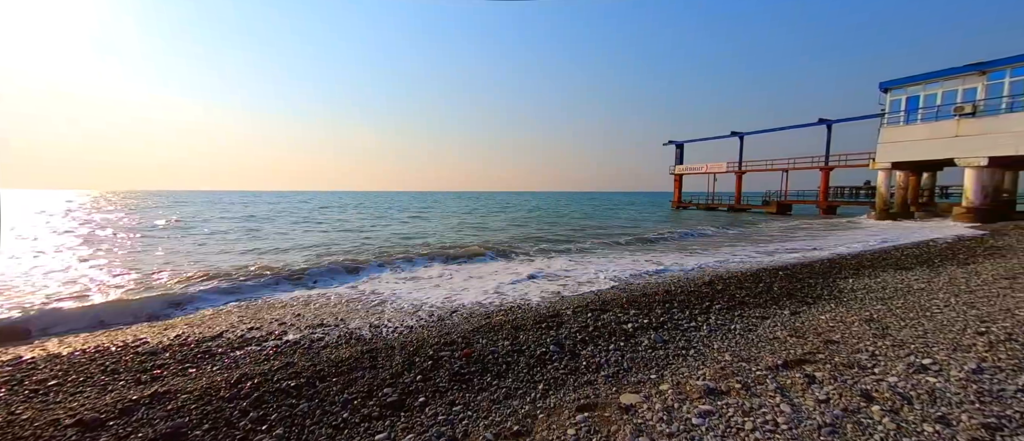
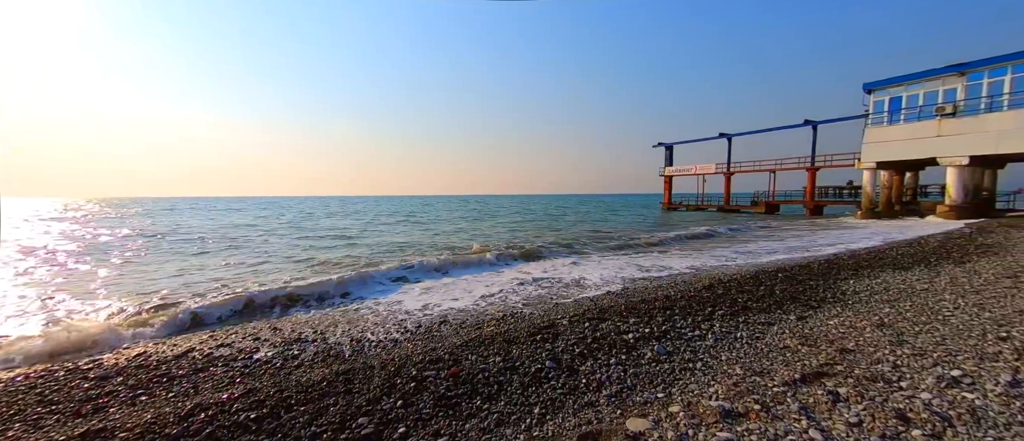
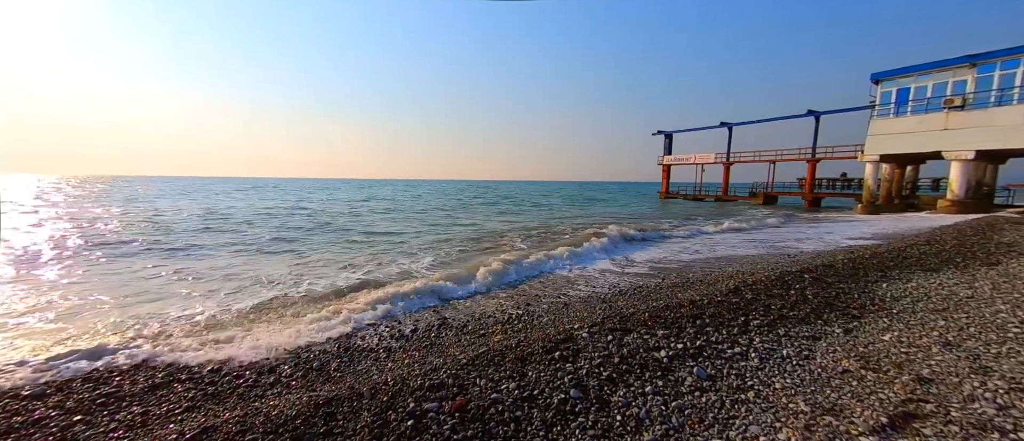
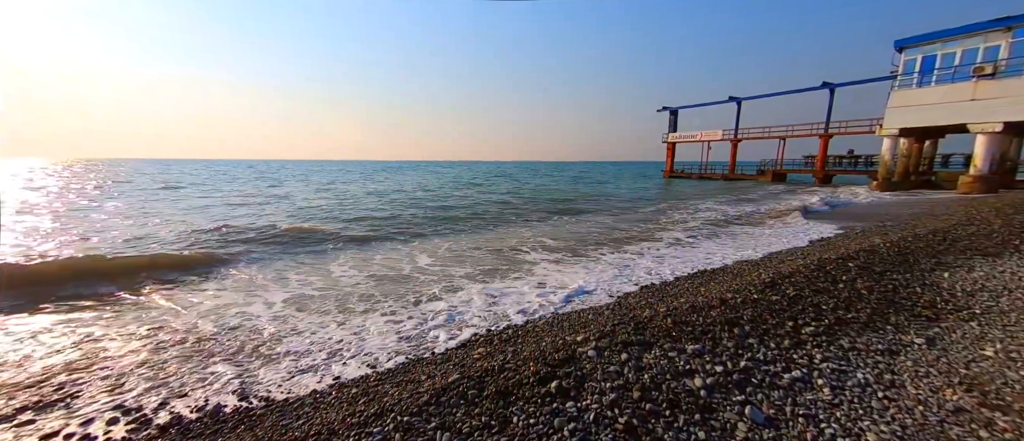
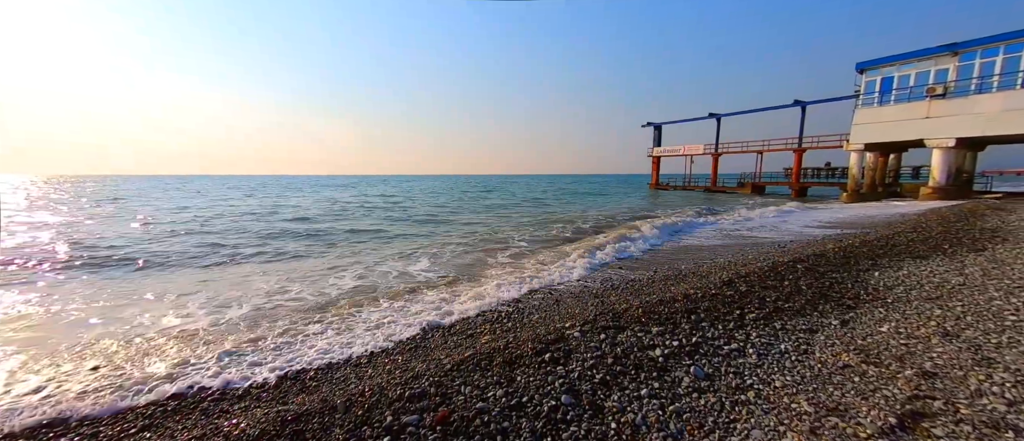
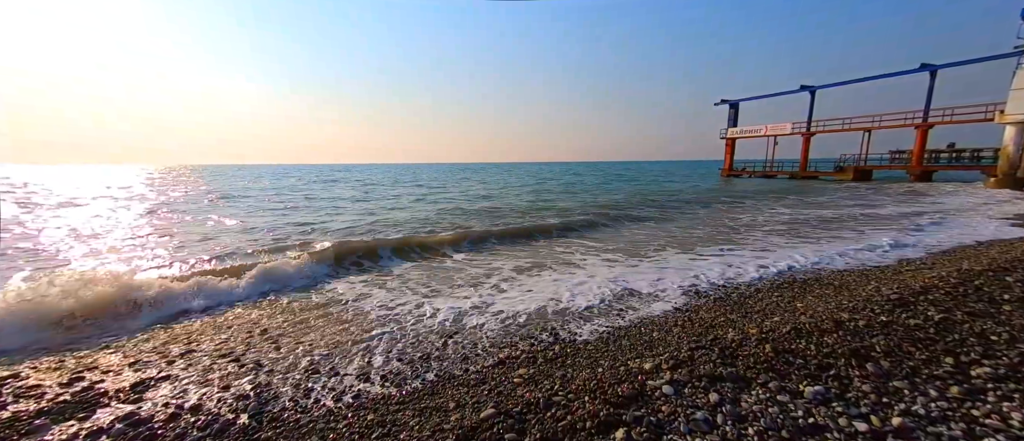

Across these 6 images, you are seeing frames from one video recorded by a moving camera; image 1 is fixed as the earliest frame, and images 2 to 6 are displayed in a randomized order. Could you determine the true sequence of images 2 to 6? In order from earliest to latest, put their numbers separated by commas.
2, 3, 5, 4, 6
